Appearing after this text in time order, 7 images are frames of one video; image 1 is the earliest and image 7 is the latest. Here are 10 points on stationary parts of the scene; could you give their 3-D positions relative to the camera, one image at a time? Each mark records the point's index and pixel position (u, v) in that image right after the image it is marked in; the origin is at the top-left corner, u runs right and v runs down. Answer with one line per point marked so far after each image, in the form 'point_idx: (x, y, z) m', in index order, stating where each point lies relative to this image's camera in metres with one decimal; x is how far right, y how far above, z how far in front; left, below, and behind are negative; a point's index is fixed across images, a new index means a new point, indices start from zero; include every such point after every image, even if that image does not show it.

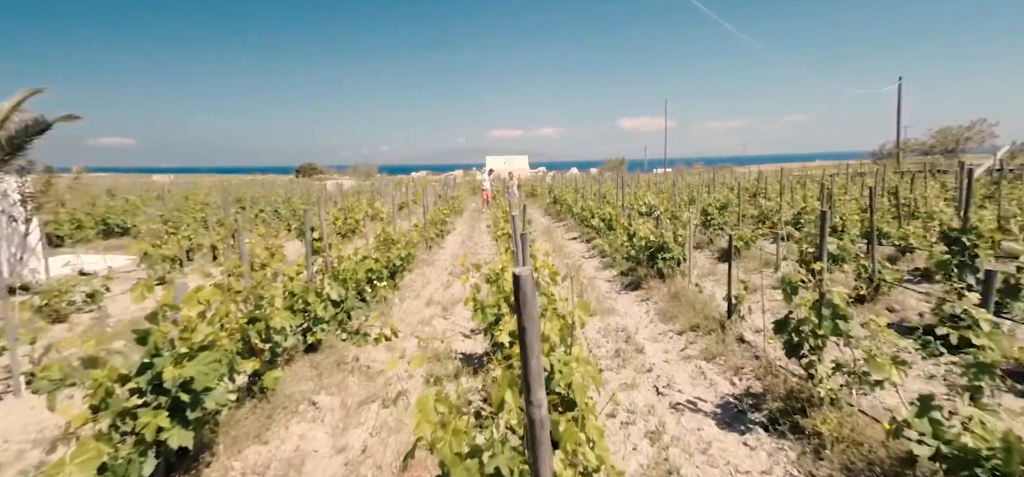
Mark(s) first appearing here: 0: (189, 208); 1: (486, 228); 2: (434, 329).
0: (-11.1, +0.9, +17.4) m
1: (-0.8, +0.1, +16.7) m
2: (-1.0, -1.2, +6.9) m
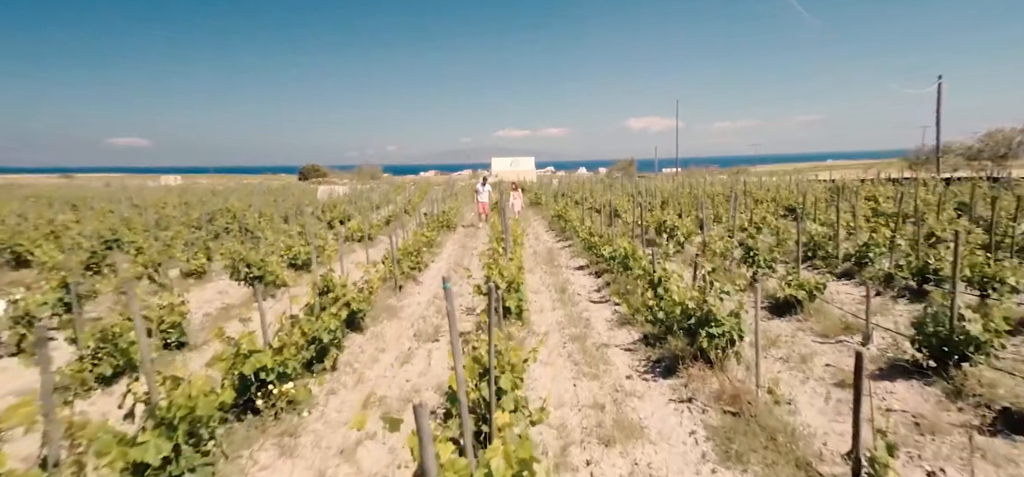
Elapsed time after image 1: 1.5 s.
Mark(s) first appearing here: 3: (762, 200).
0: (-11.2, +0.2, +15.0) m
1: (-0.9, -0.7, +14.1) m
2: (-1.3, -1.9, +4.3) m
3: (+9.9, +1.3, +20.1) m
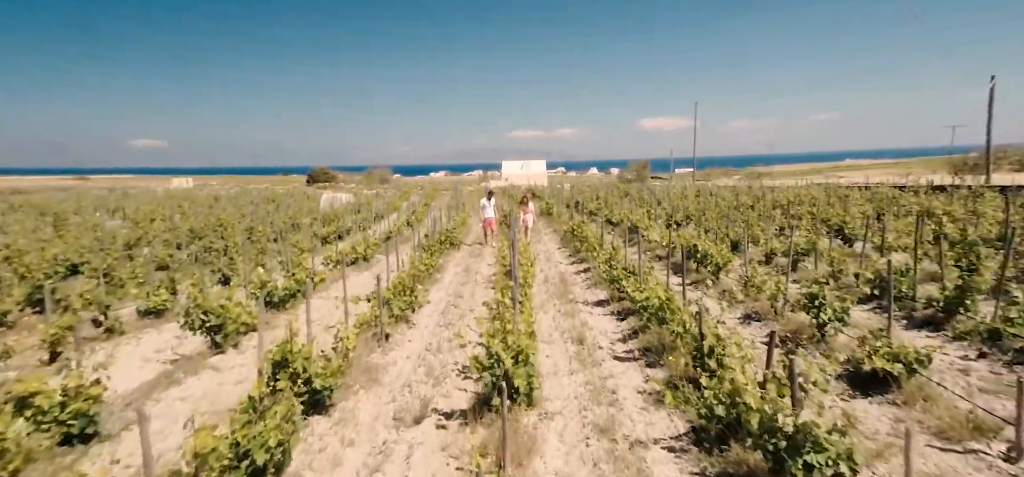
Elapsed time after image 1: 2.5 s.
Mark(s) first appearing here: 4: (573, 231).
0: (-11.0, -0.5, +13.5) m
1: (-0.7, -1.3, +12.4) m
2: (-1.3, -2.6, +2.6) m
3: (+10.2, +0.6, +18.2) m
4: (+2.2, +0.3, +18.7) m
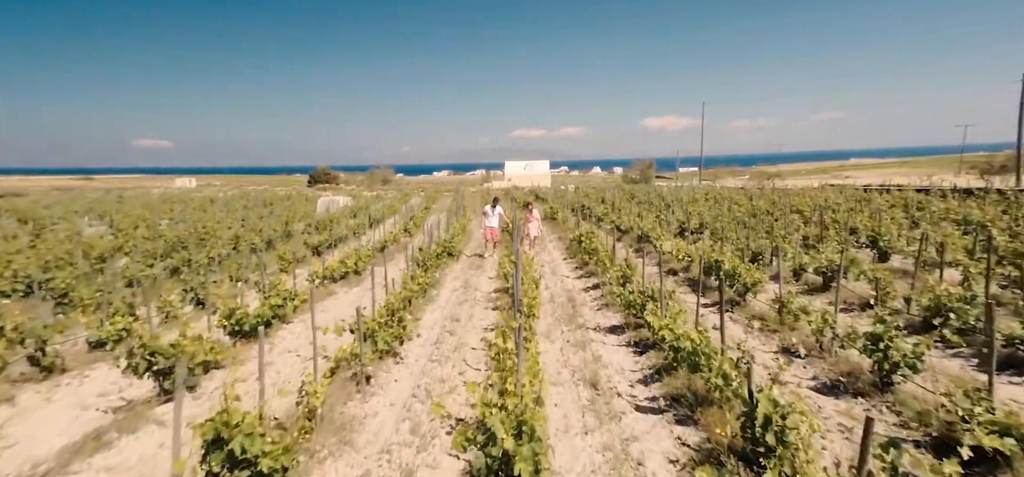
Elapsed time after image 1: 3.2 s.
0: (-10.9, -0.8, +12.3) m
1: (-0.6, -1.7, +11.2) m
2: (-1.3, -3.0, +1.4) m
3: (+10.3, +0.3, +16.9) m
4: (+2.3, 0.0, +17.5) m
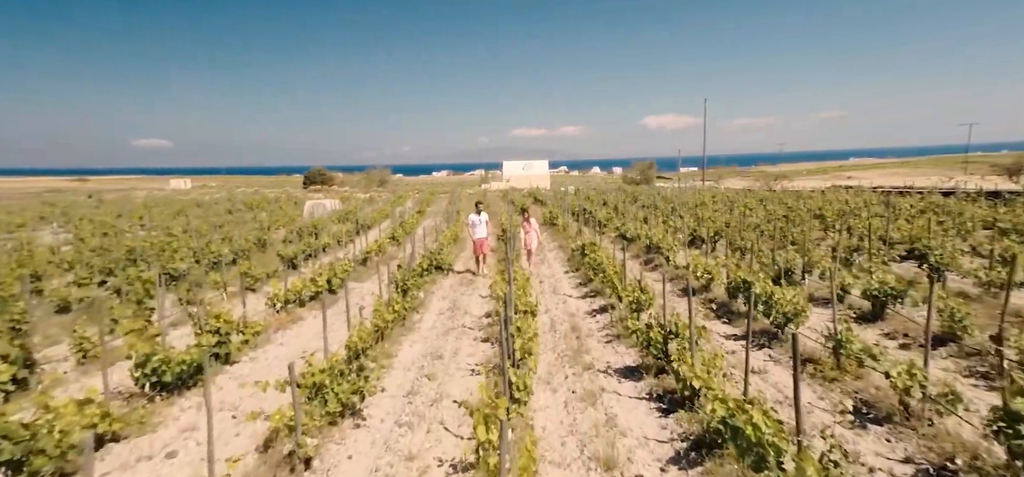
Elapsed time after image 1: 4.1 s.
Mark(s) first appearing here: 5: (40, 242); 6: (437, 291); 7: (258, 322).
0: (-11.0, -1.2, +10.5) m
1: (-0.8, -2.0, +9.4) m
2: (-1.4, -3.3, -0.4) m
3: (+10.2, -0.1, +15.1) m
4: (+2.2, -0.4, +15.7) m
5: (-18.3, -0.1, +19.9) m
6: (-2.0, -1.4, +13.8) m
7: (-5.0, -1.6, +10.0) m
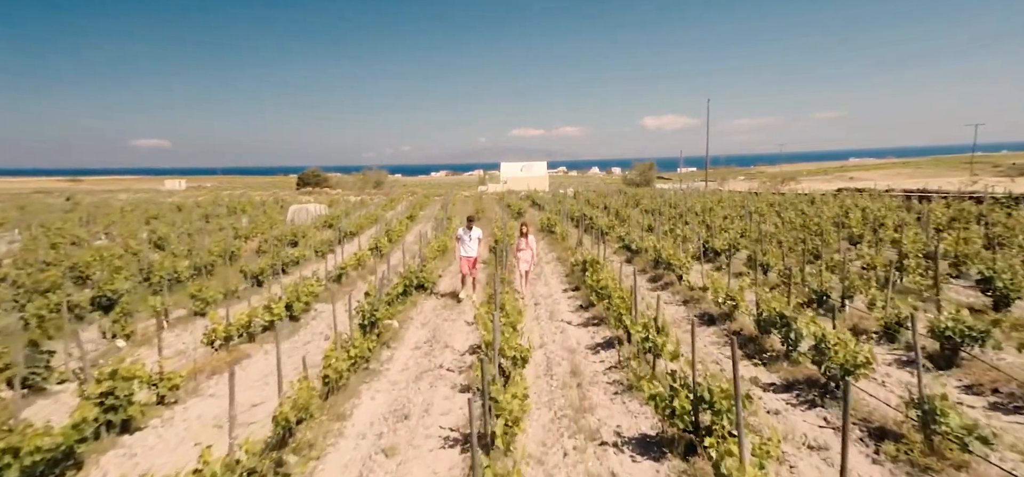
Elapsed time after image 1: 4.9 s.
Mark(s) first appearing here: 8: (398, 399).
0: (-11.3, -1.6, +8.6) m
1: (-1.0, -2.4, +7.5) m
2: (-1.6, -3.7, -2.3) m
3: (+9.9, -0.5, +13.2) m
4: (+2.0, -0.8, +13.8) m
5: (-18.5, -0.5, +18.0) m
6: (-2.2, -1.8, +11.9) m
7: (-5.2, -2.0, +8.1) m
8: (-1.7, -2.4, +7.7) m
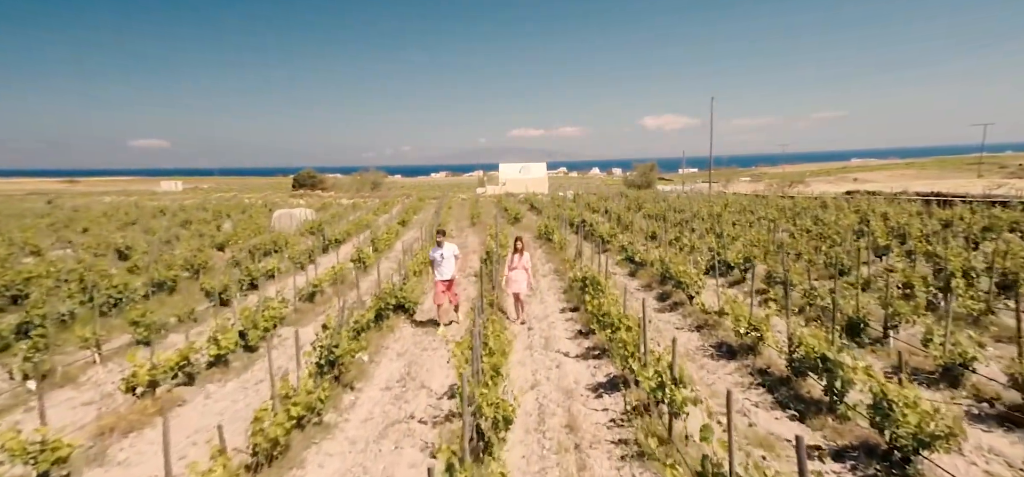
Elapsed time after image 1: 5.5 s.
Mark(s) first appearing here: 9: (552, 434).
0: (-11.5, -2.0, +7.1) m
1: (-1.2, -2.8, +6.0) m
2: (-1.8, -4.1, -3.8) m
3: (+9.7, -0.8, +11.7) m
4: (+1.8, -1.2, +12.3) m
5: (-18.7, -0.9, +16.5) m
6: (-2.5, -2.2, +10.4) m
7: (-5.4, -2.4, +6.6) m
8: (-1.9, -2.8, +6.2) m
9: (+0.6, -2.6, +7.1) m
